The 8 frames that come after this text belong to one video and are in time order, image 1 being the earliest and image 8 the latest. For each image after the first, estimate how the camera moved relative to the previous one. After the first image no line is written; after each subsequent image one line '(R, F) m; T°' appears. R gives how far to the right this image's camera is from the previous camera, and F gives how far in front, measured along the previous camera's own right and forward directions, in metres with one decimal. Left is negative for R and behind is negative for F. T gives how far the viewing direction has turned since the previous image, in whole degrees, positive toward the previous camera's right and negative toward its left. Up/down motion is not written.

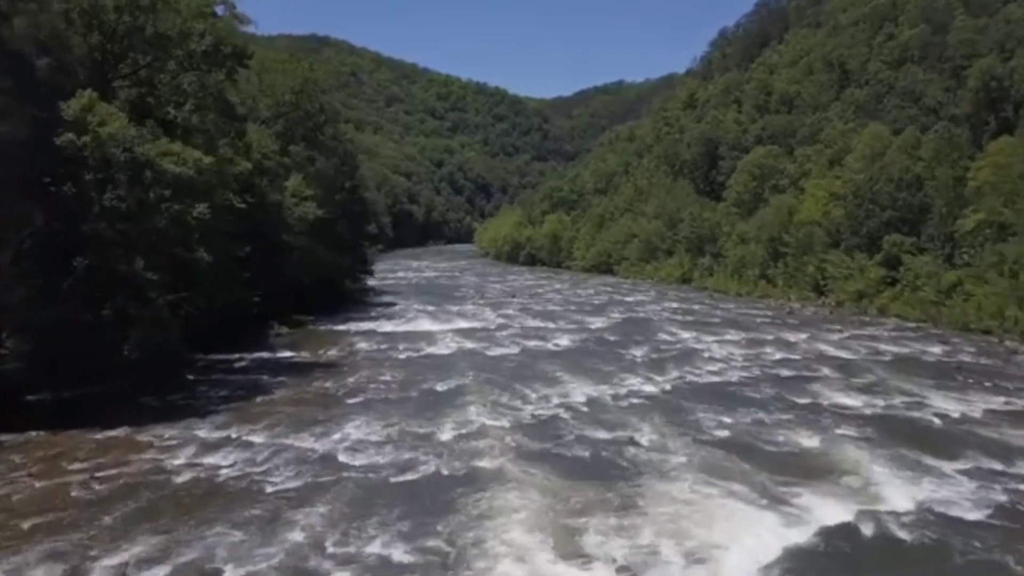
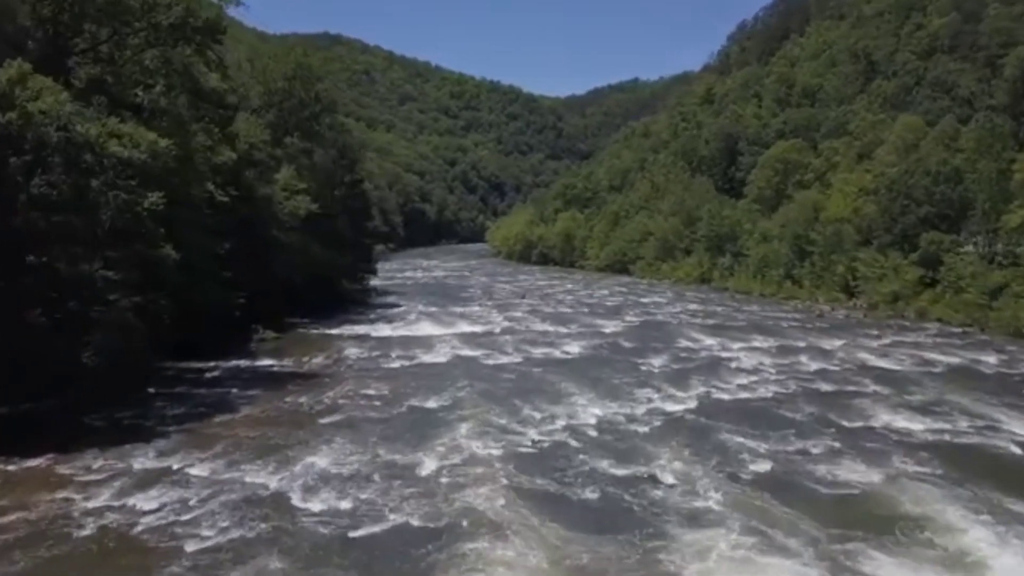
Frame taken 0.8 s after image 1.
(+0.4, +3.3) m; -1°
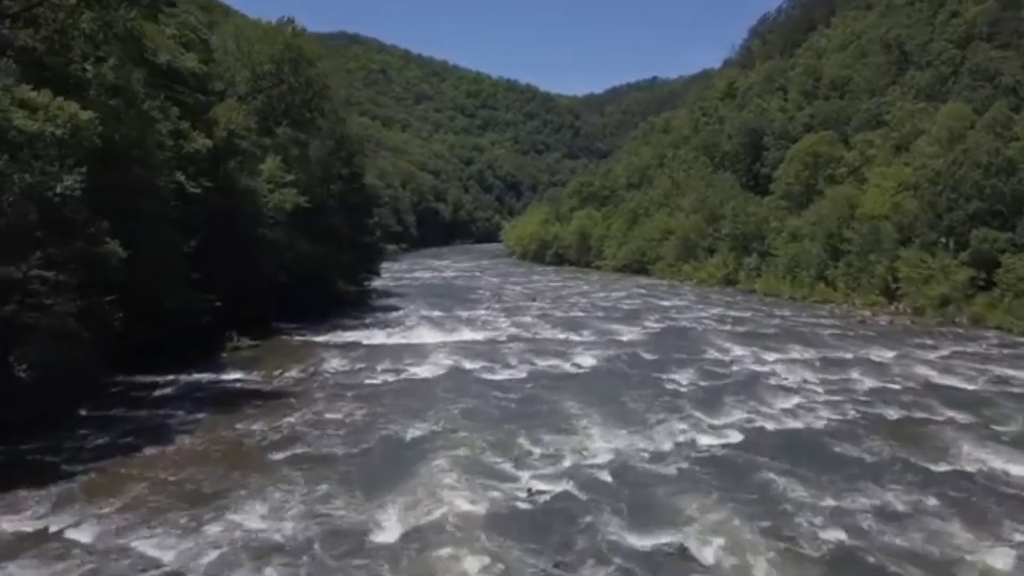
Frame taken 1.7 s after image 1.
(+0.5, +3.9) m; -1°
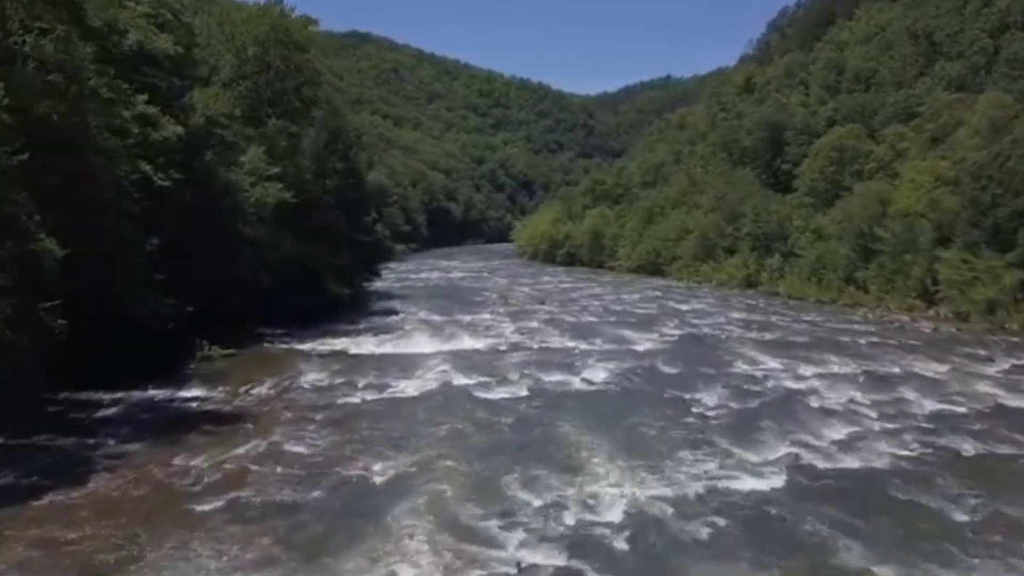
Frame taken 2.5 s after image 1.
(+0.4, +3.3) m; -1°
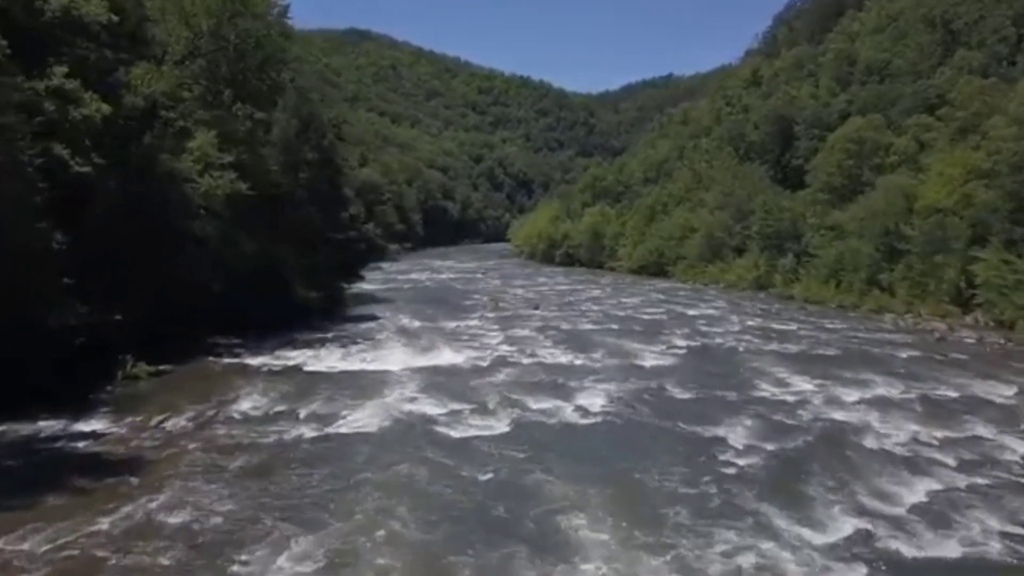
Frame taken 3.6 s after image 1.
(+0.5, +4.3) m; 0°
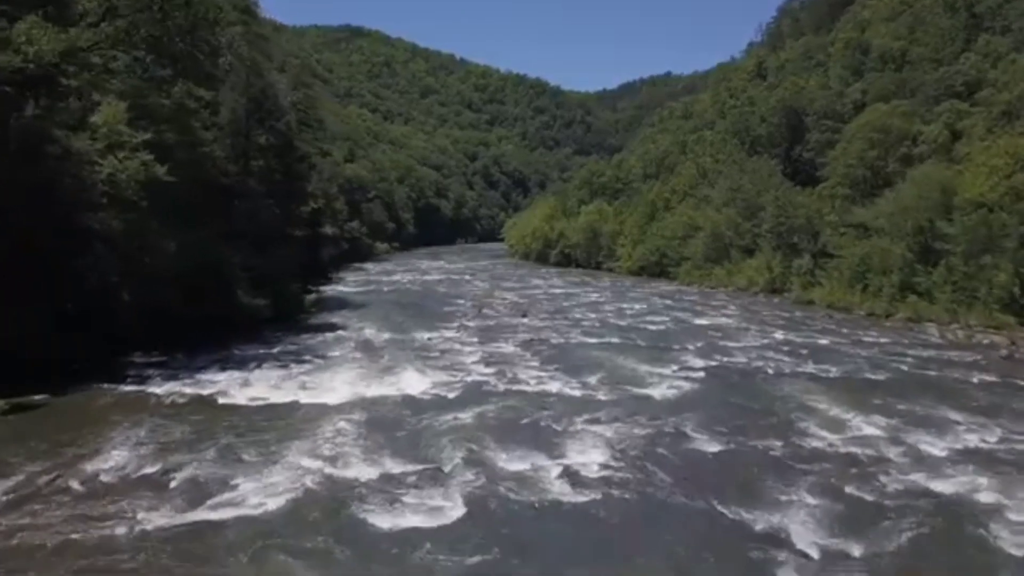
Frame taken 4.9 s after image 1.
(+0.6, +5.5) m; 0°
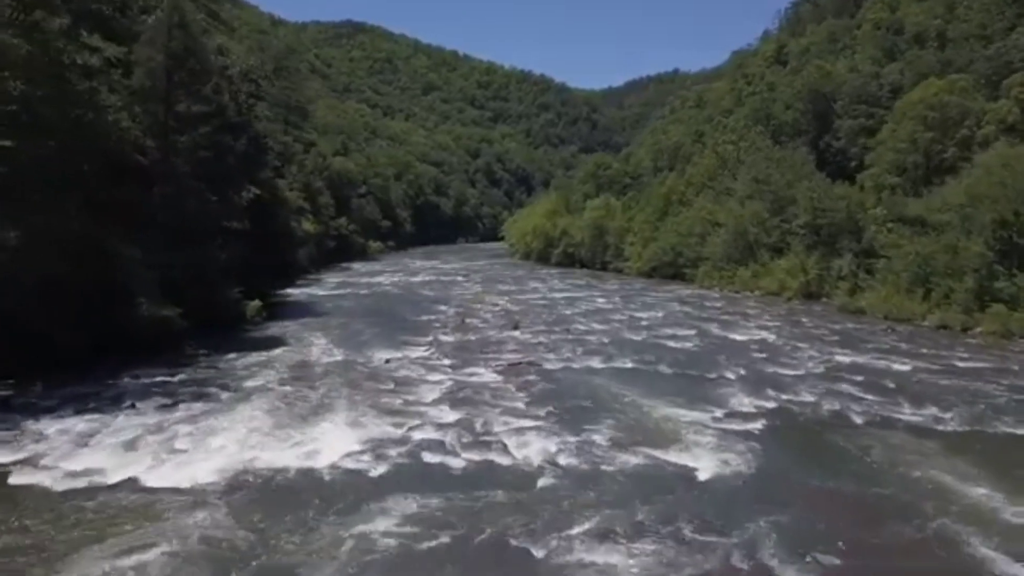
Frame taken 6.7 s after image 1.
(+0.7, +7.4) m; 0°
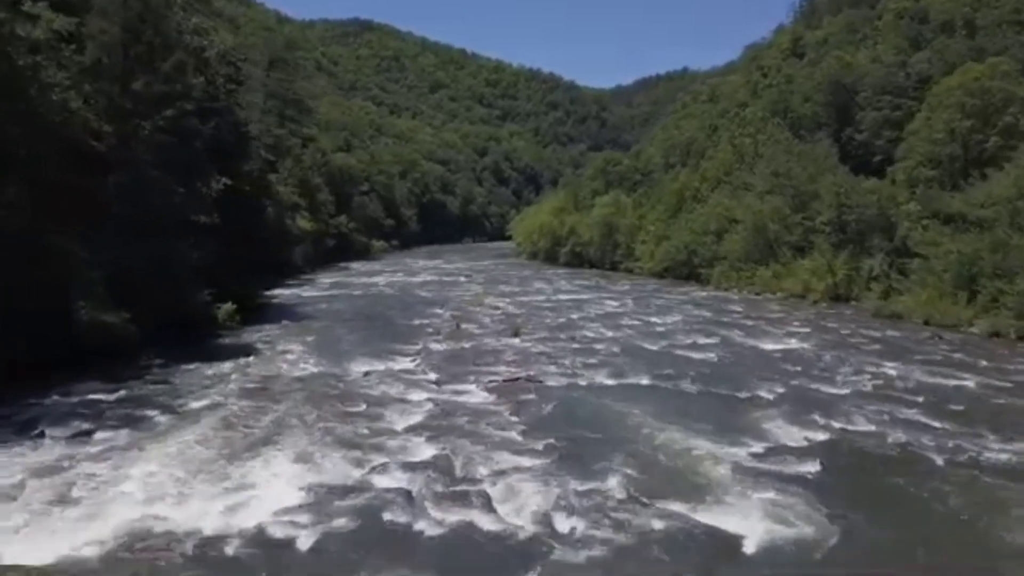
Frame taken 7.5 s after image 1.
(+0.3, +3.4) m; -1°
